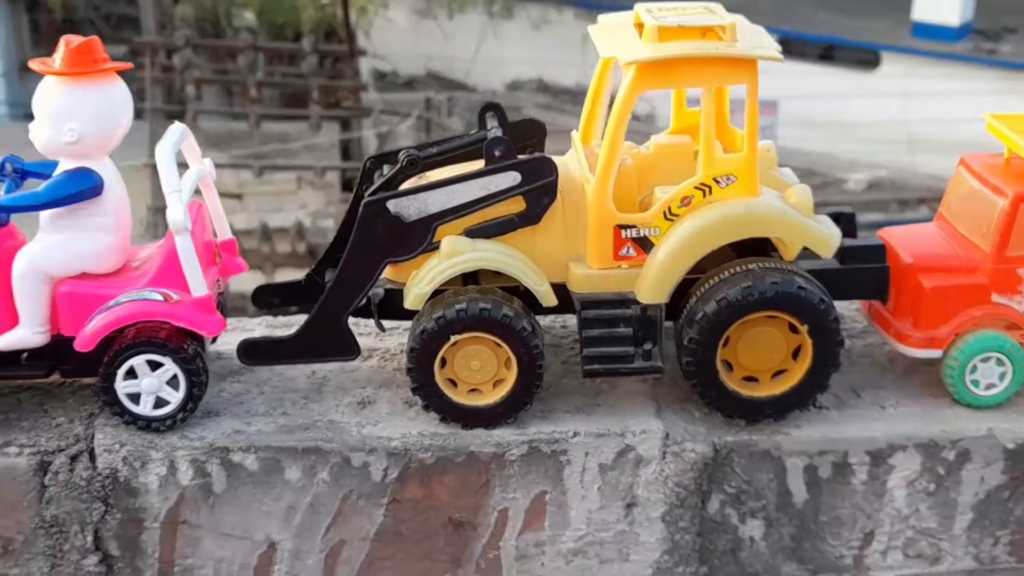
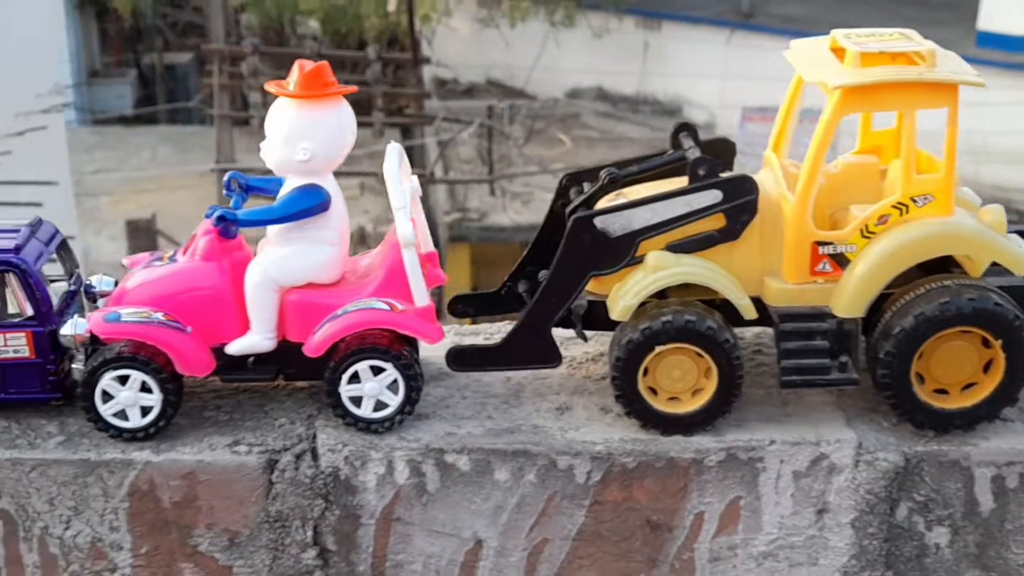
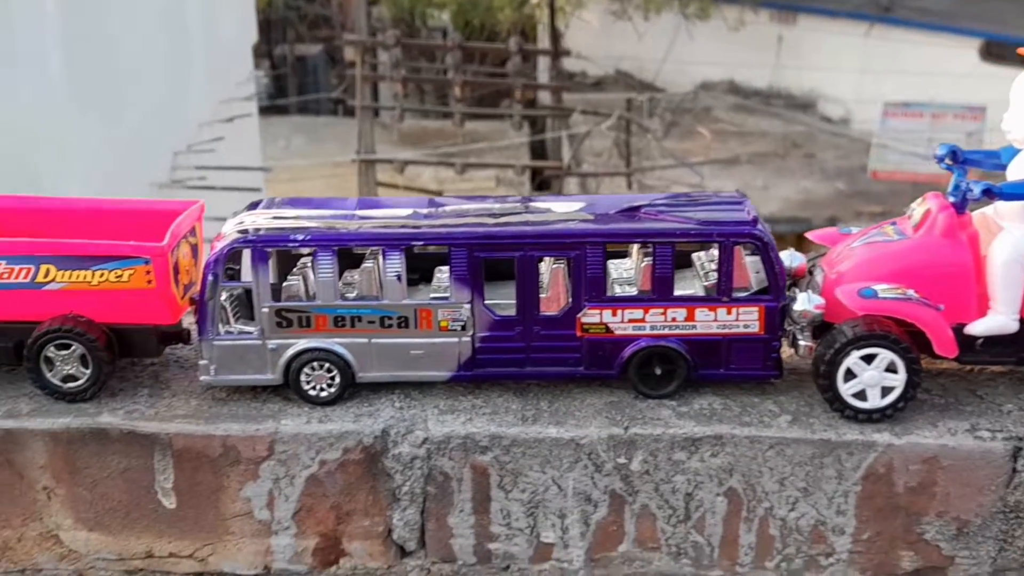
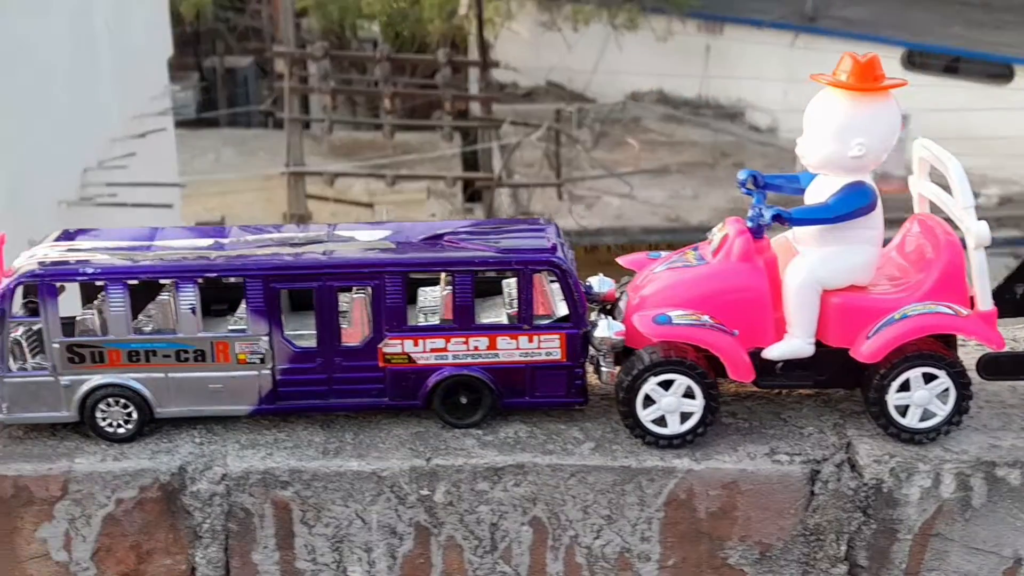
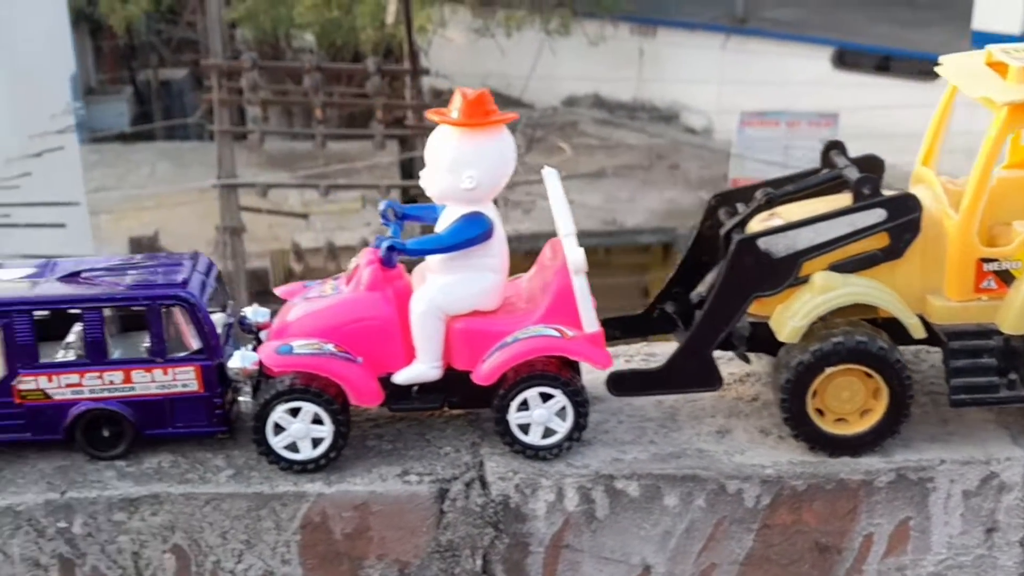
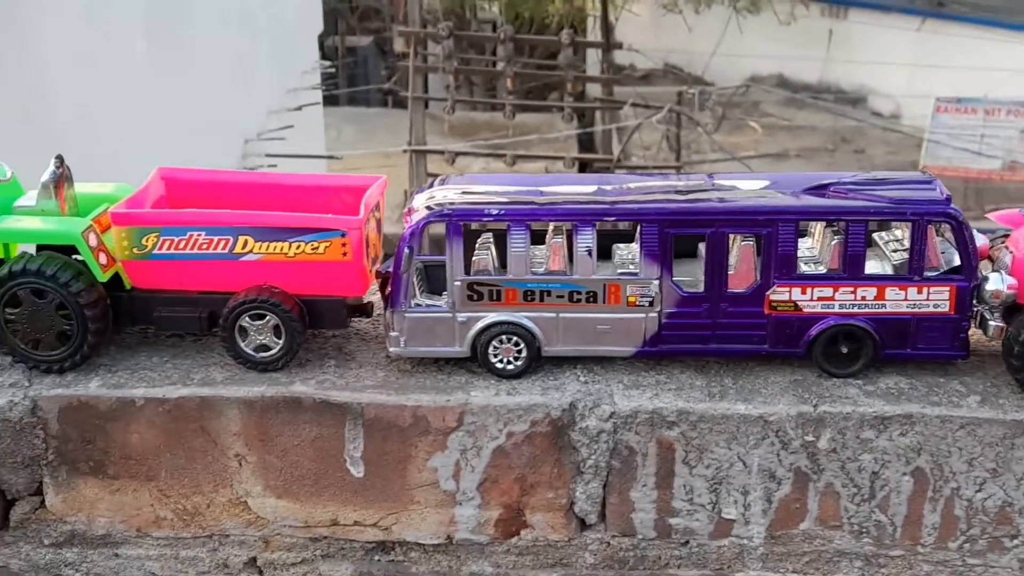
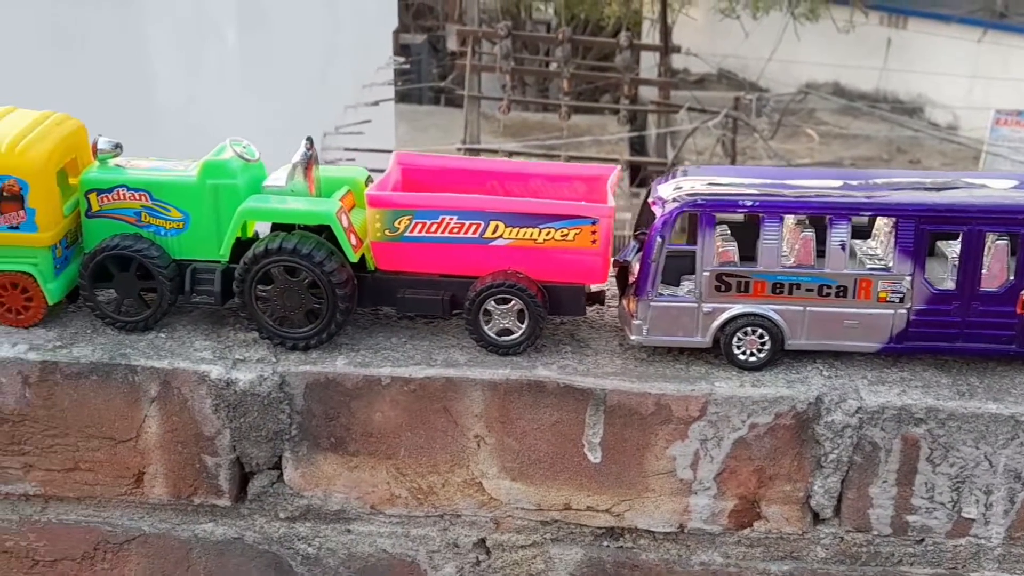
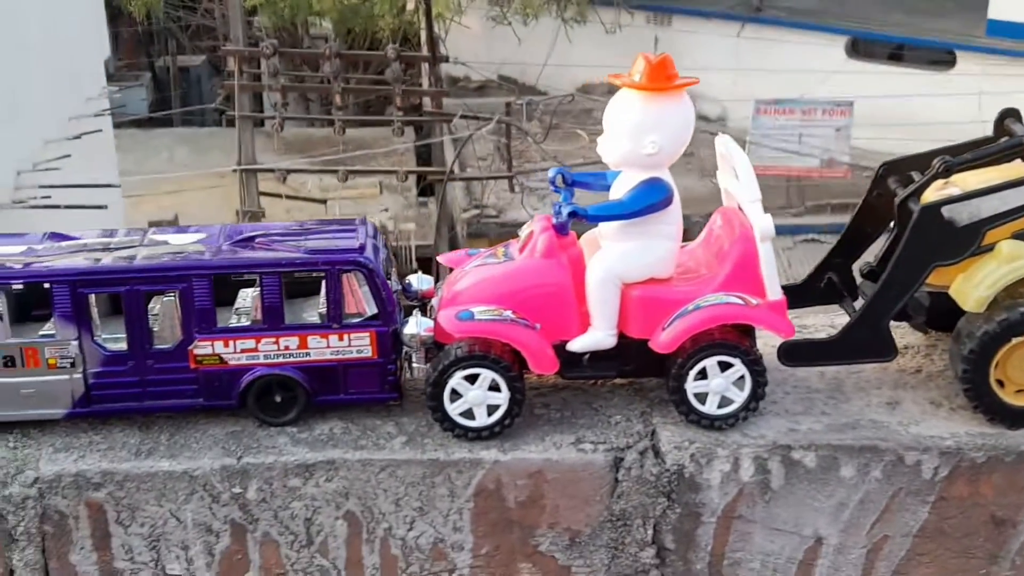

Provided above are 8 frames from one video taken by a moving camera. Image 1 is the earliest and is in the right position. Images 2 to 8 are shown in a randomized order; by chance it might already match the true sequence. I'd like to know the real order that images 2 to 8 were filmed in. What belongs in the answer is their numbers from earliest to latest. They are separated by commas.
2, 5, 8, 4, 3, 6, 7
